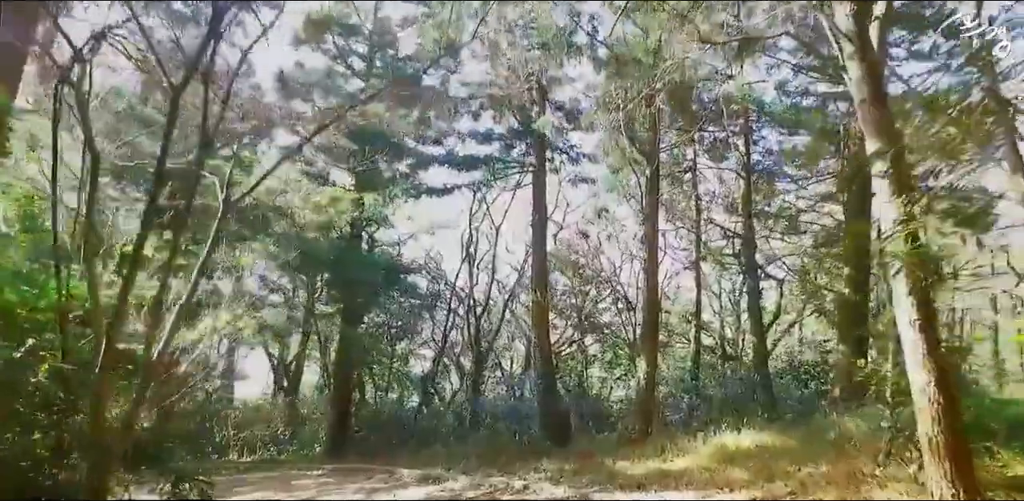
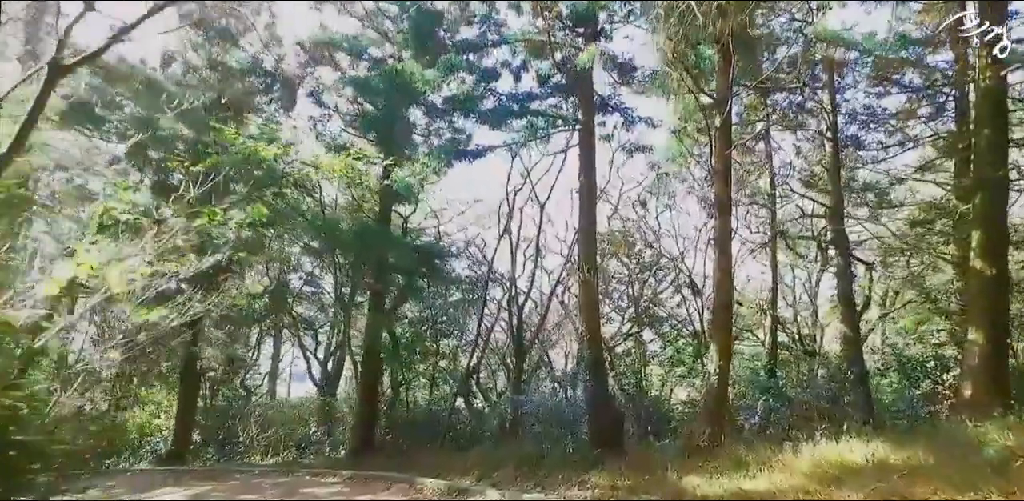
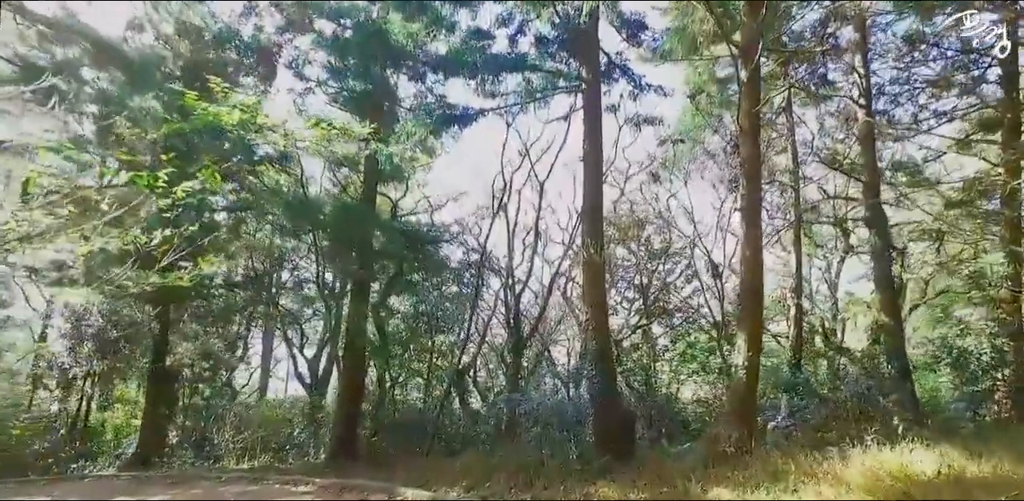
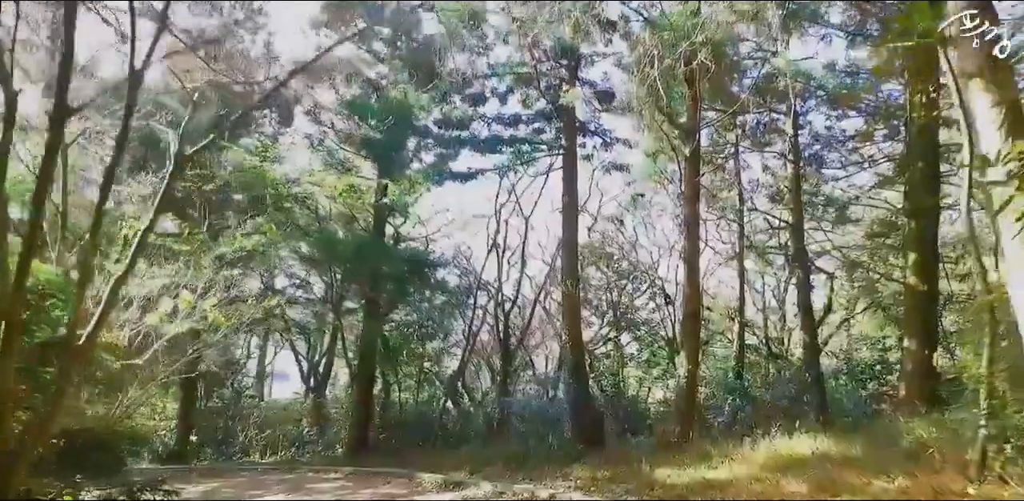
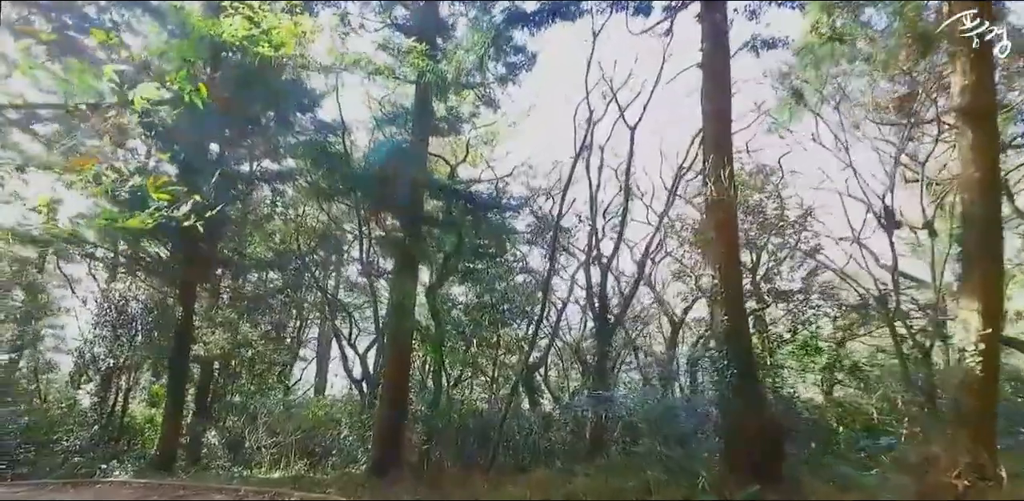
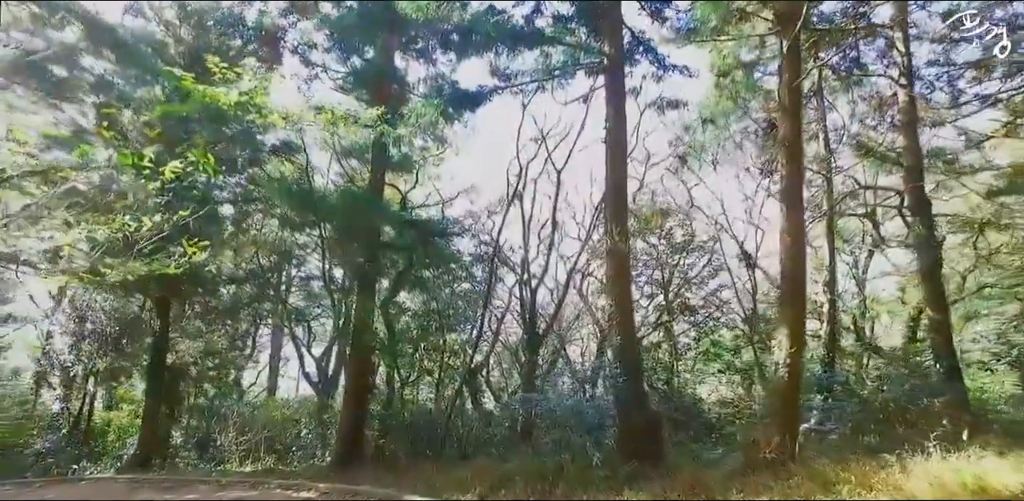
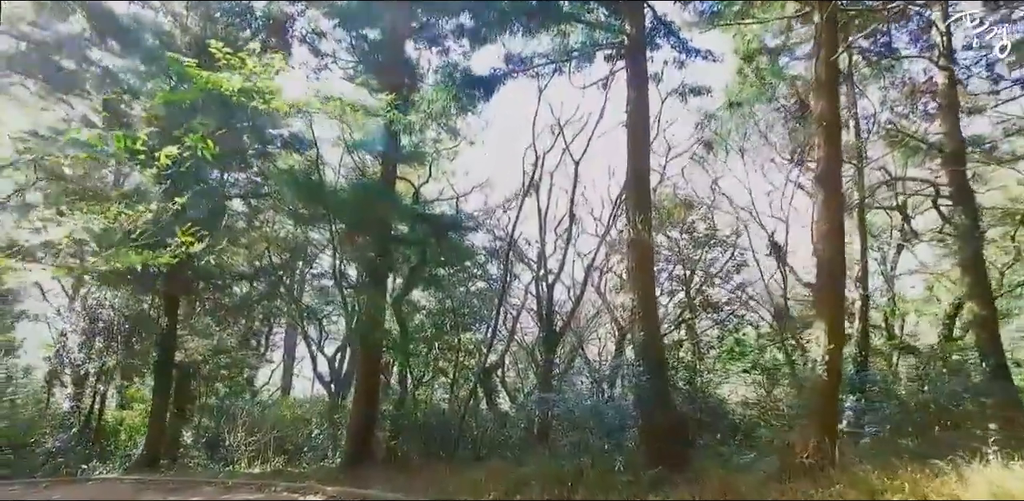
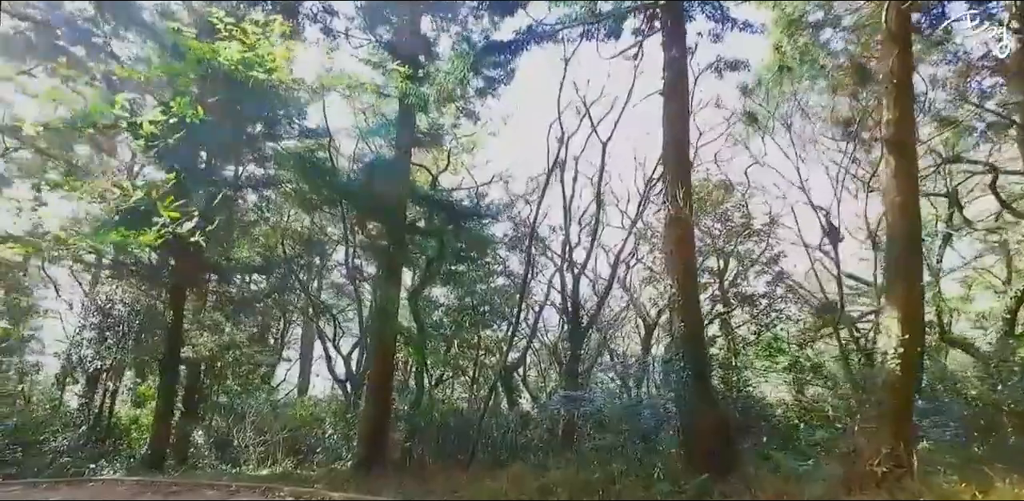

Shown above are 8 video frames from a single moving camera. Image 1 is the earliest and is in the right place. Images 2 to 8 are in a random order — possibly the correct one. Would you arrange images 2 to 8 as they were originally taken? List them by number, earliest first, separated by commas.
4, 2, 3, 6, 7, 8, 5
